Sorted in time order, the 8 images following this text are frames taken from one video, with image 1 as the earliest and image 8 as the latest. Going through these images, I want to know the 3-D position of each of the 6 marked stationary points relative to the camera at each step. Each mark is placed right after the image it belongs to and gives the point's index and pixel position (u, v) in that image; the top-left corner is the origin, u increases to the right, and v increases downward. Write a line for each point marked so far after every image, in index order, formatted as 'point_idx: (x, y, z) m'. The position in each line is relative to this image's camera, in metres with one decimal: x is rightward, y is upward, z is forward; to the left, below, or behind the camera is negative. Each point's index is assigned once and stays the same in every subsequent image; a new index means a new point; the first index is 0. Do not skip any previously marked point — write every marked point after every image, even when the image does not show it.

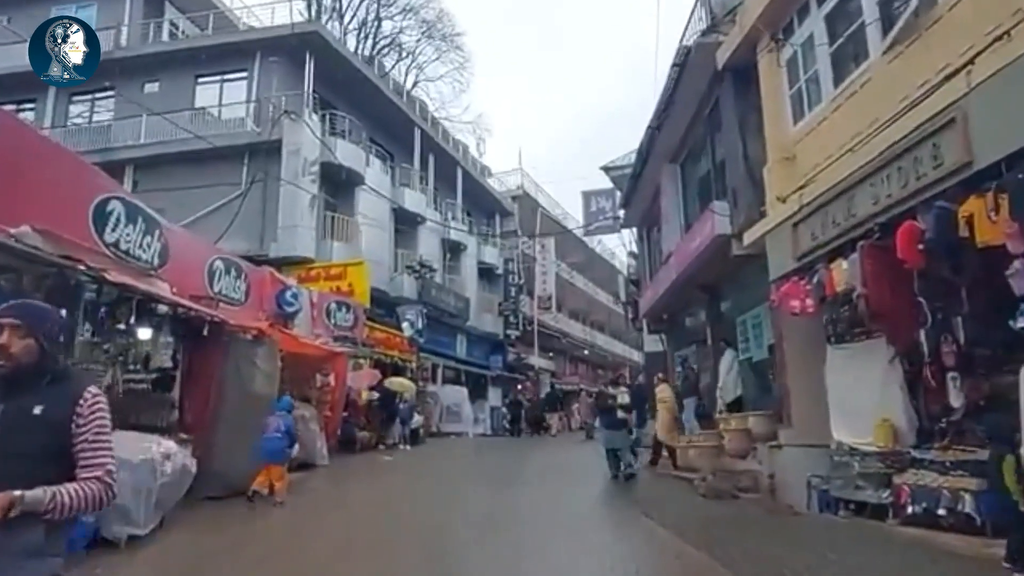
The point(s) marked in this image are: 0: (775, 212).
0: (+2.8, +0.8, +9.3) m
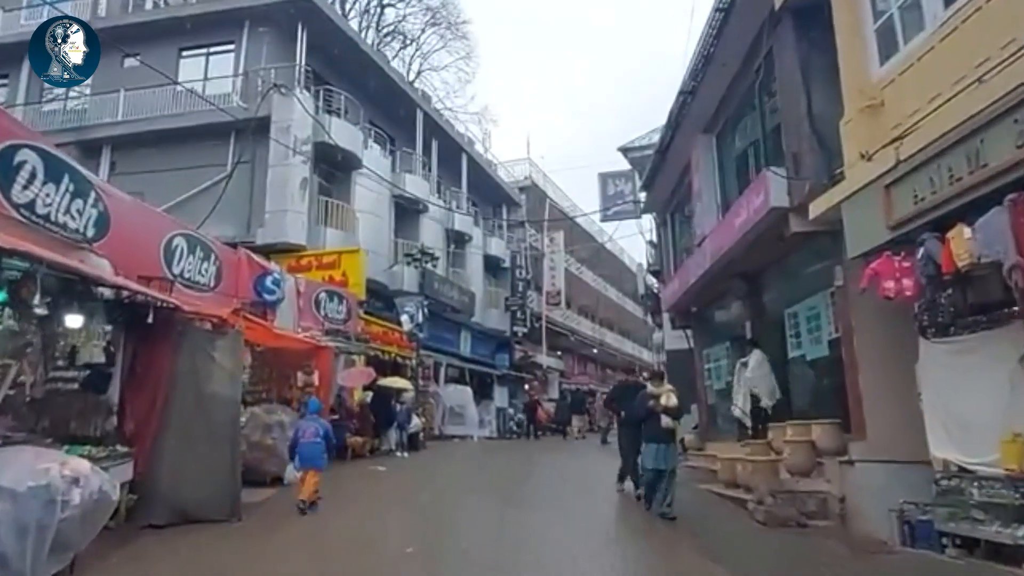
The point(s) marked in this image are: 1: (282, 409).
0: (+2.9, +1.0, +7.5) m
1: (-2.7, -1.4, +10.4) m
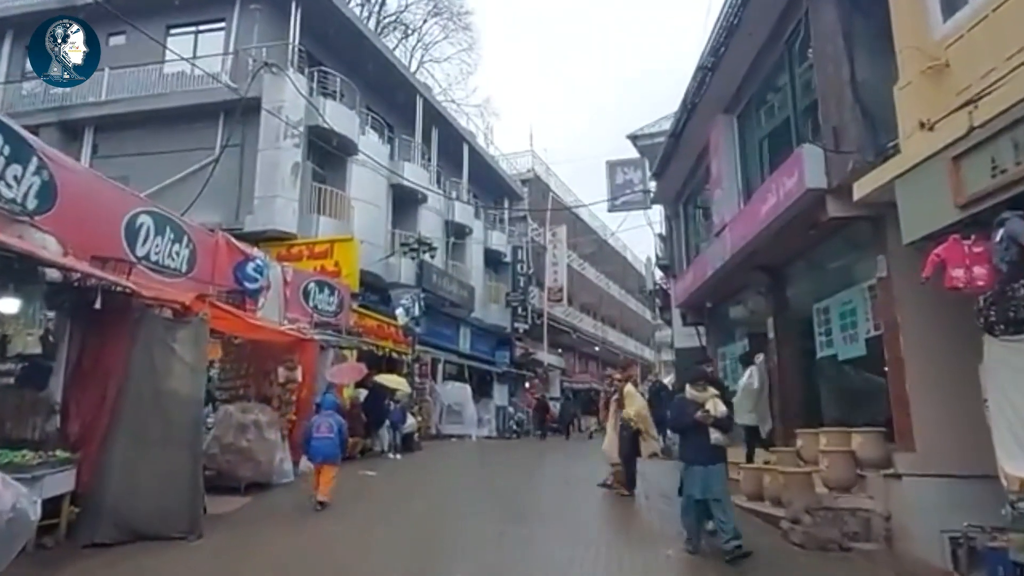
0: (+3.0, +1.1, +6.5) m
1: (-2.7, -1.3, +9.4) m
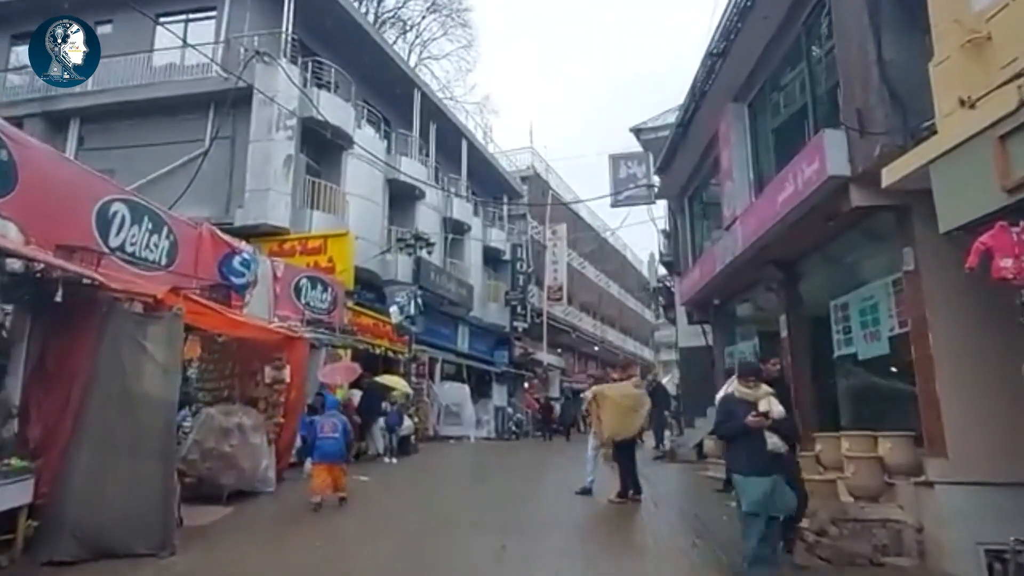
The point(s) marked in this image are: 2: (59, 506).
0: (+3.0, +1.1, +6.0) m
1: (-2.7, -1.2, +8.9) m
2: (-2.9, -1.4, +5.6) m
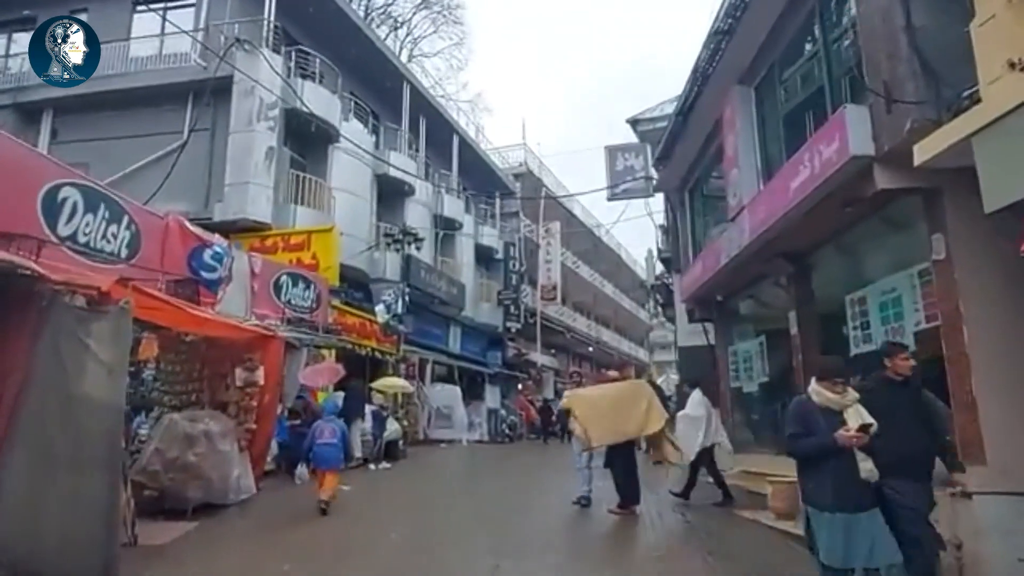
0: (+2.9, +1.2, +5.3) m
1: (-2.7, -1.2, +8.1) m
2: (-2.9, -1.3, +4.9) m
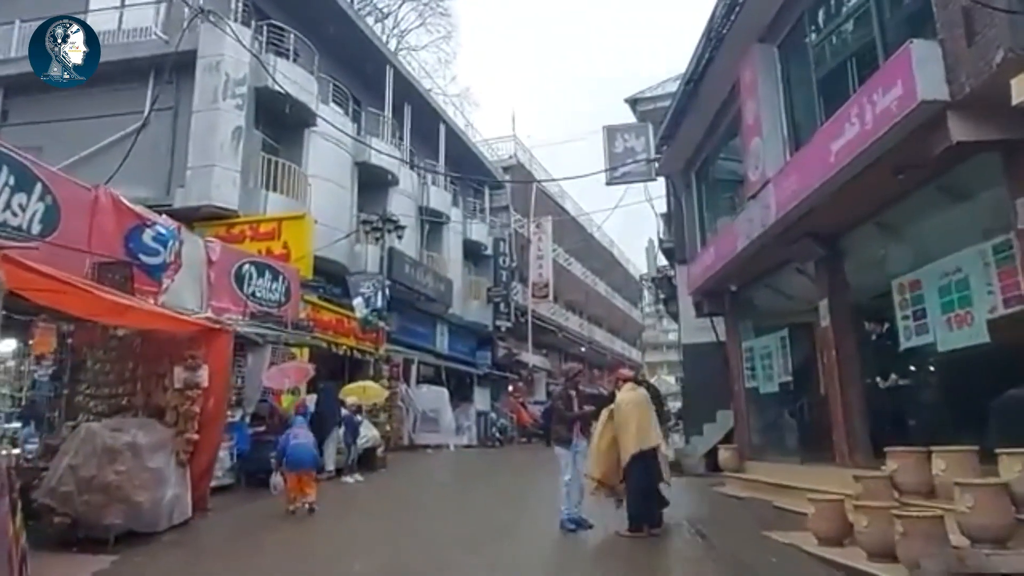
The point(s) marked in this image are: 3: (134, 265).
0: (+2.9, +1.3, +4.0) m
1: (-2.8, -1.0, +6.8) m
2: (-2.9, -1.2, +3.5) m
3: (-3.4, +0.2, +8.1) m
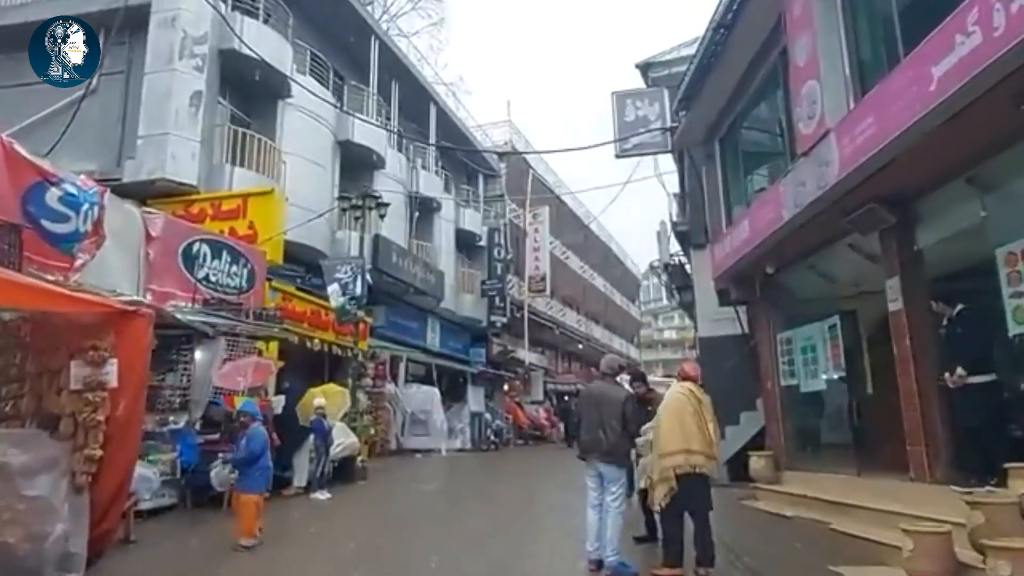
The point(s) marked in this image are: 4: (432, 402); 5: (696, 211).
0: (+2.9, +1.5, +2.3) m
1: (-2.8, -0.8, +5.0) m
2: (-2.9, -1.0, +1.8) m
3: (-3.4, +0.4, +6.4) m
4: (-1.8, -2.4, +19.1) m
5: (+2.9, +1.2, +14.2) m
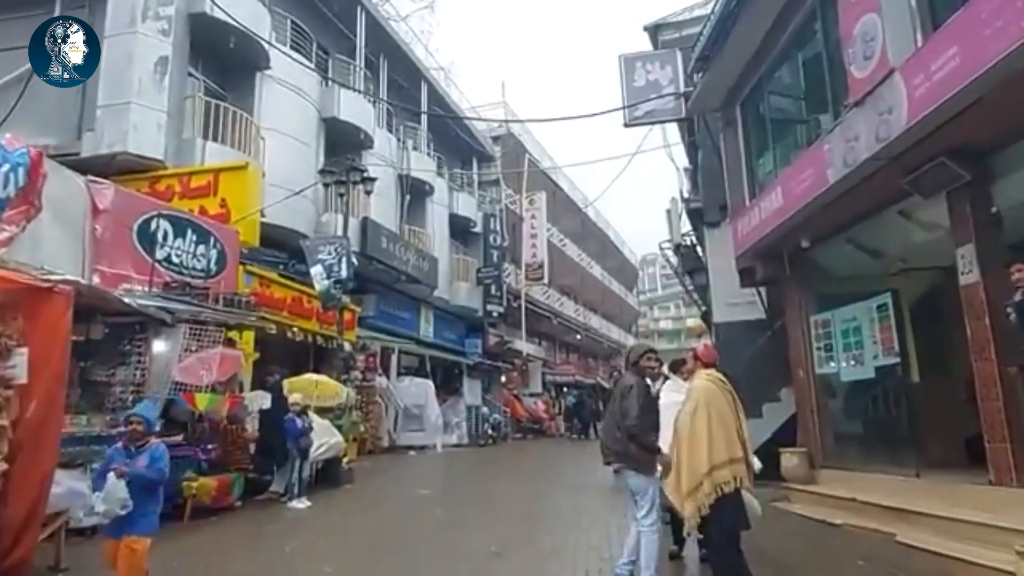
0: (+3.0, +1.7, +1.2) m
1: (-2.7, -0.7, +3.9) m
2: (-2.8, -0.9, +0.6) m
3: (-3.4, +0.5, +5.2) m
4: (-1.8, -2.2, +18.0) m
5: (+2.9, +1.5, +13.0) m
